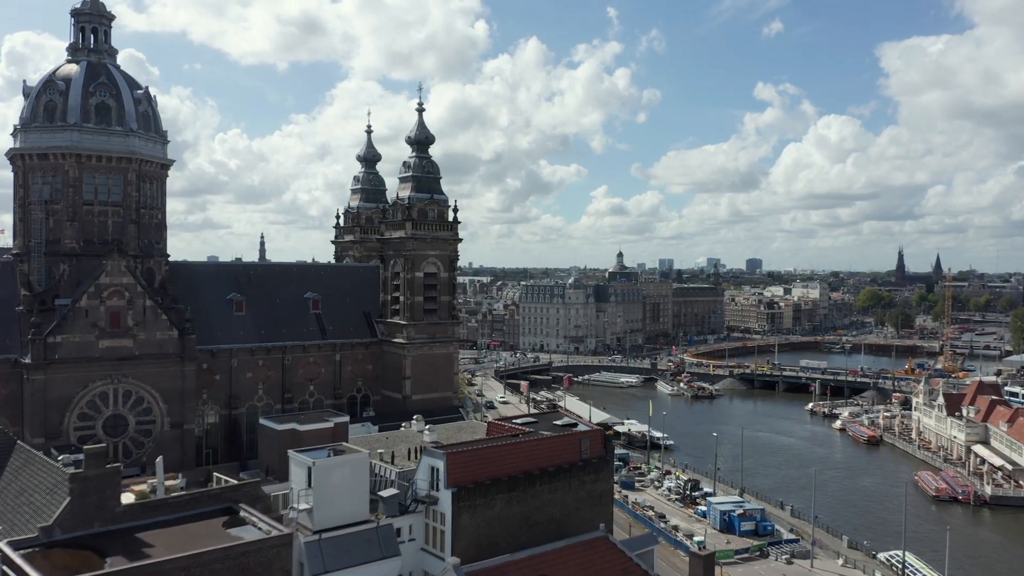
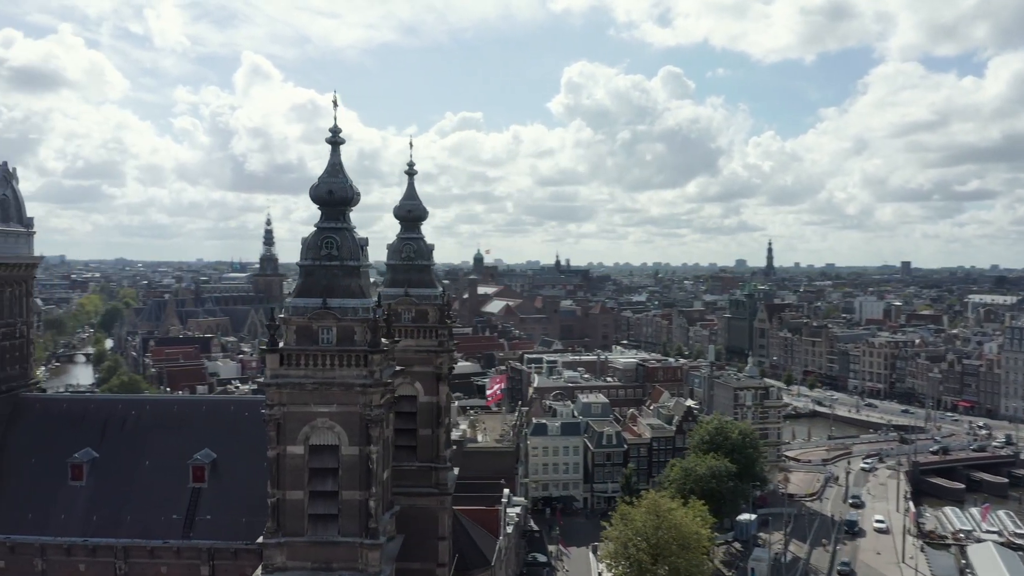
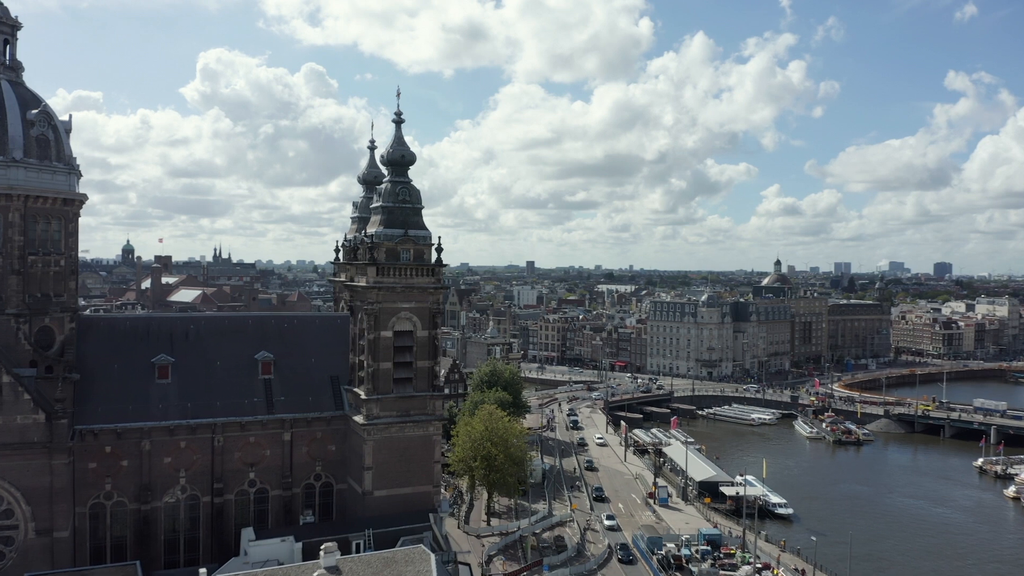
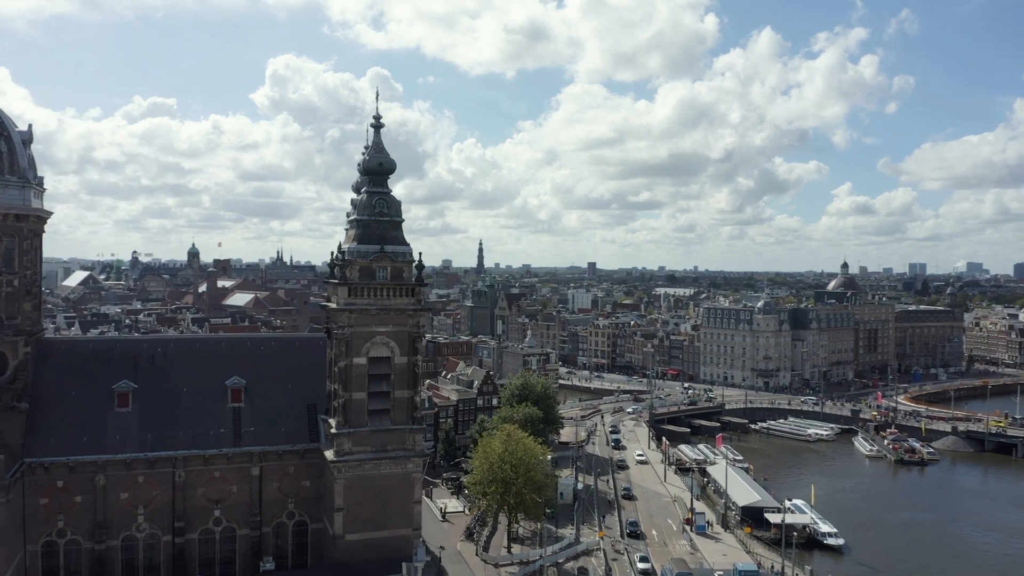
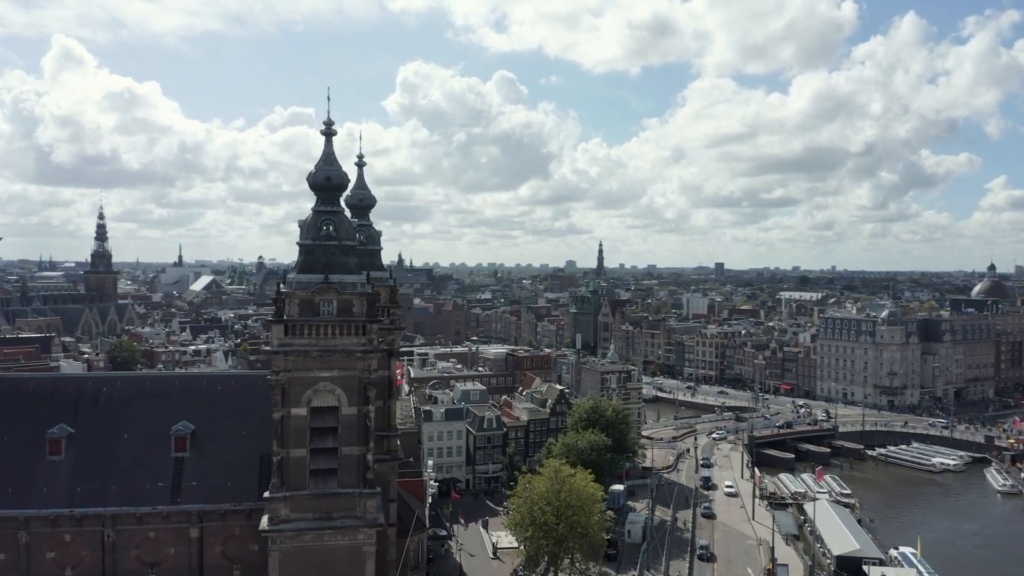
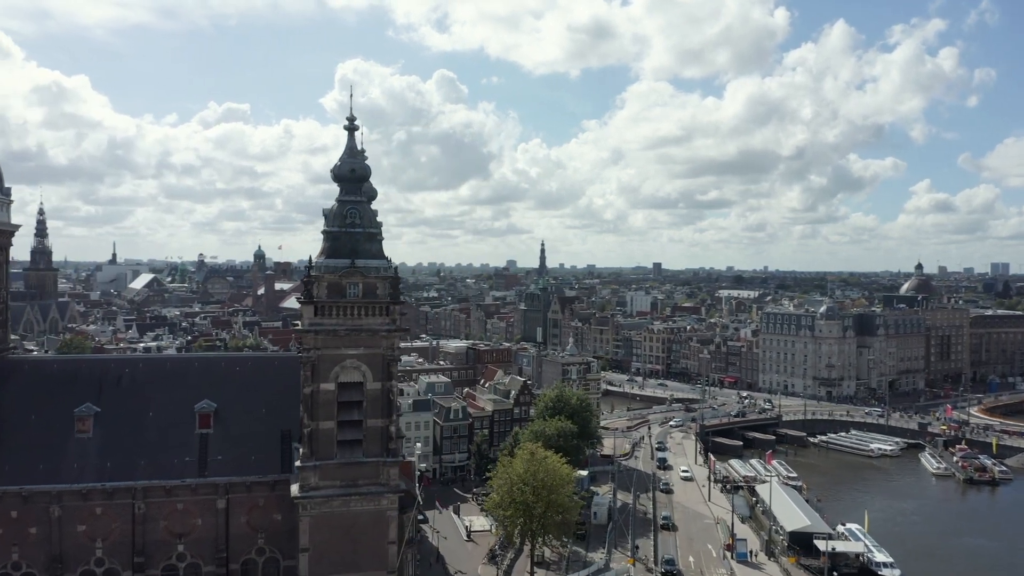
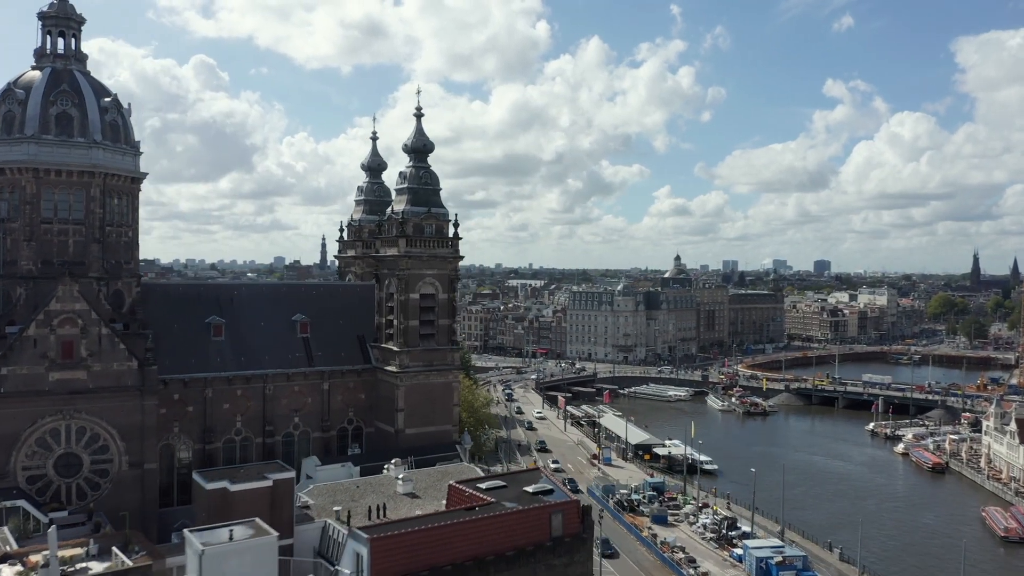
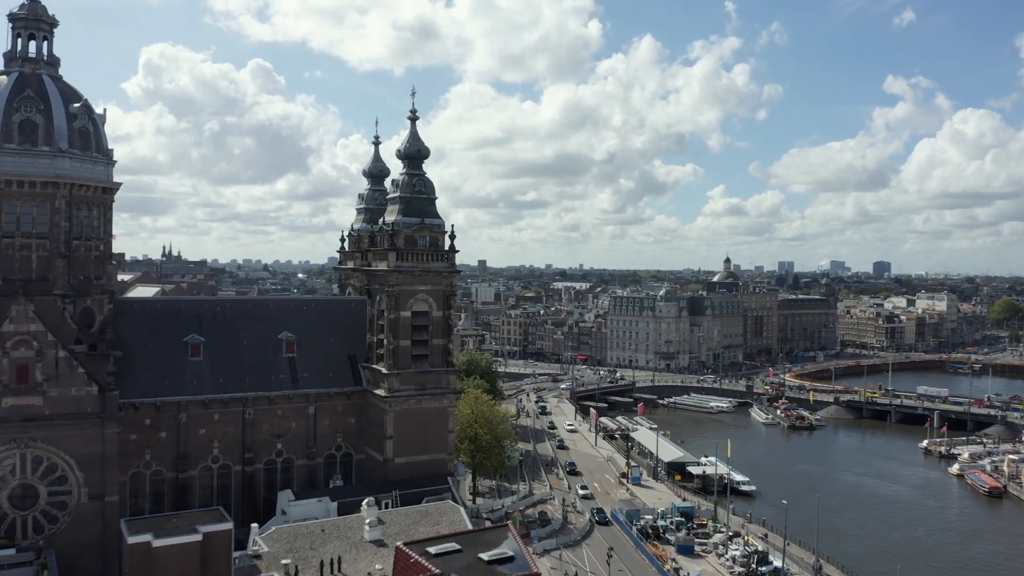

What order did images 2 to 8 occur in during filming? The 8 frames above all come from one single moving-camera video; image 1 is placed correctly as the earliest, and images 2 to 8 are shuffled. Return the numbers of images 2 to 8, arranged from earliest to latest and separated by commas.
7, 8, 3, 4, 6, 5, 2
